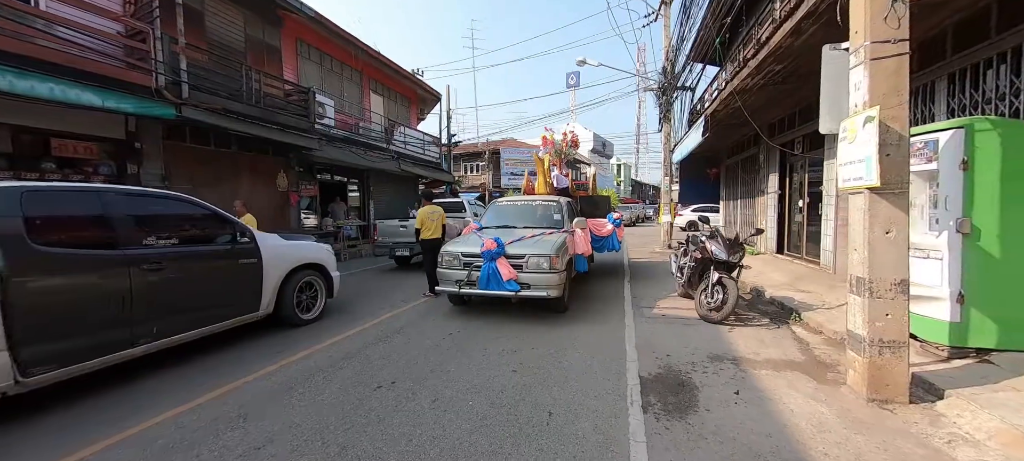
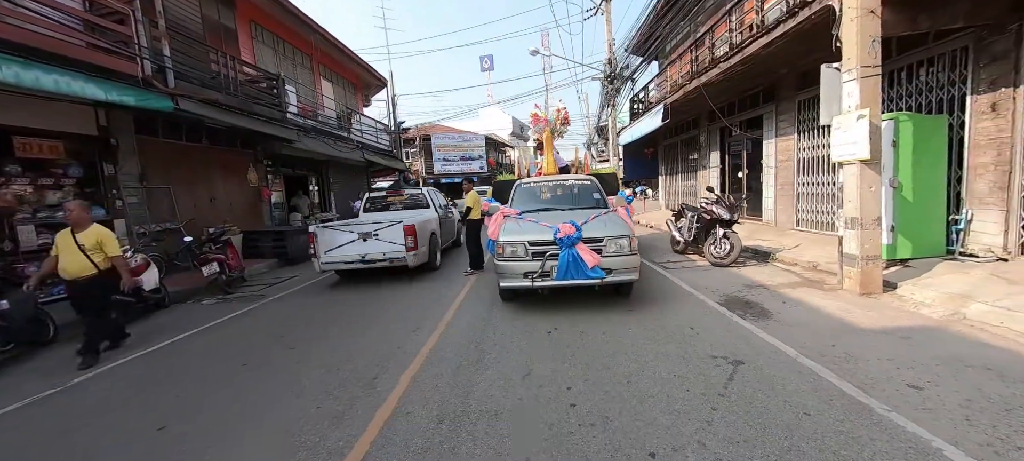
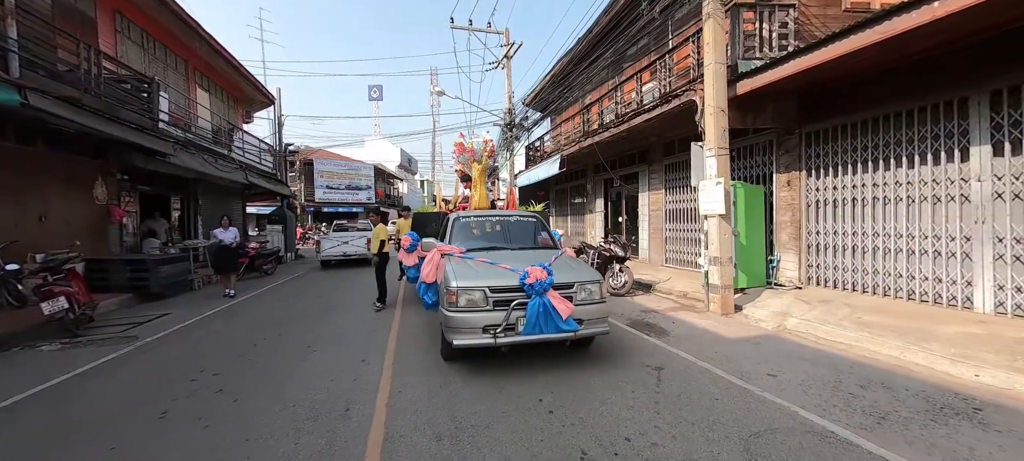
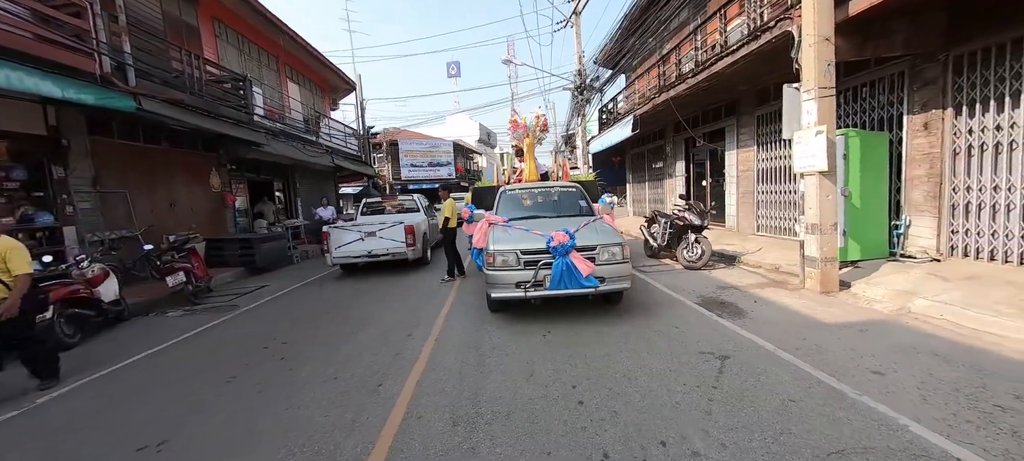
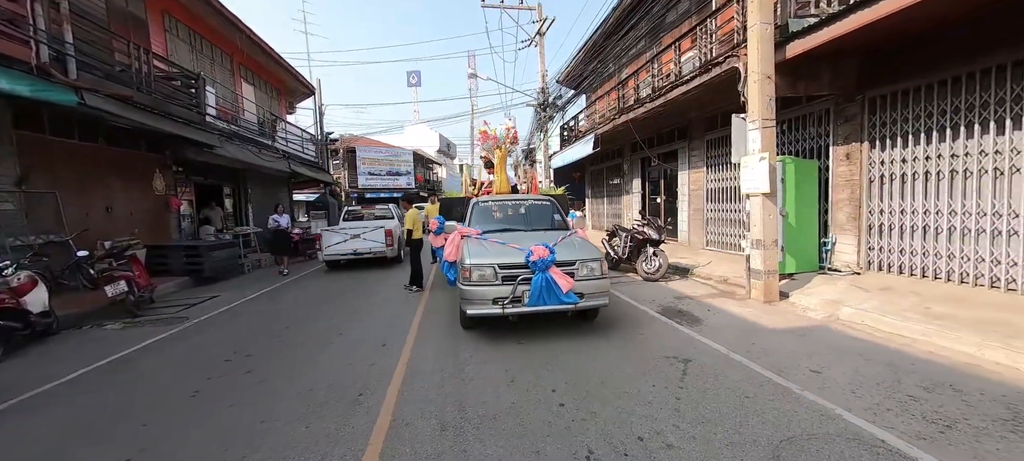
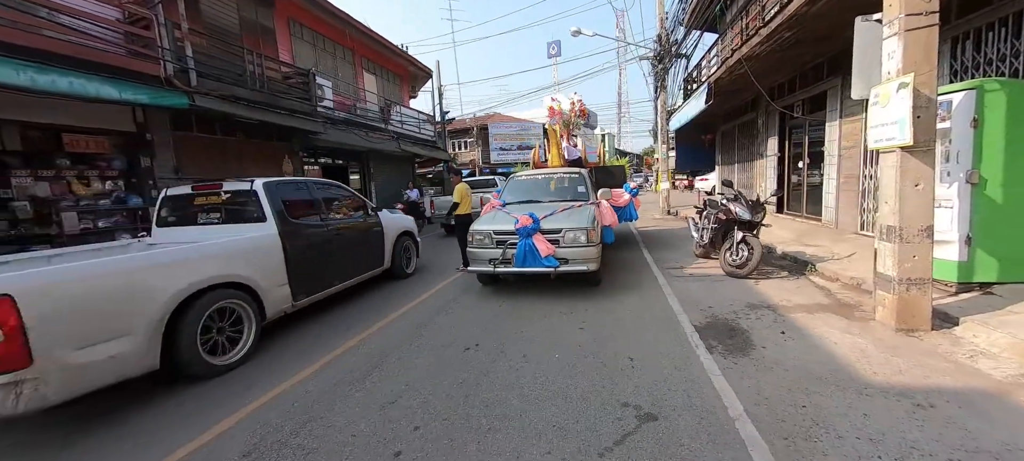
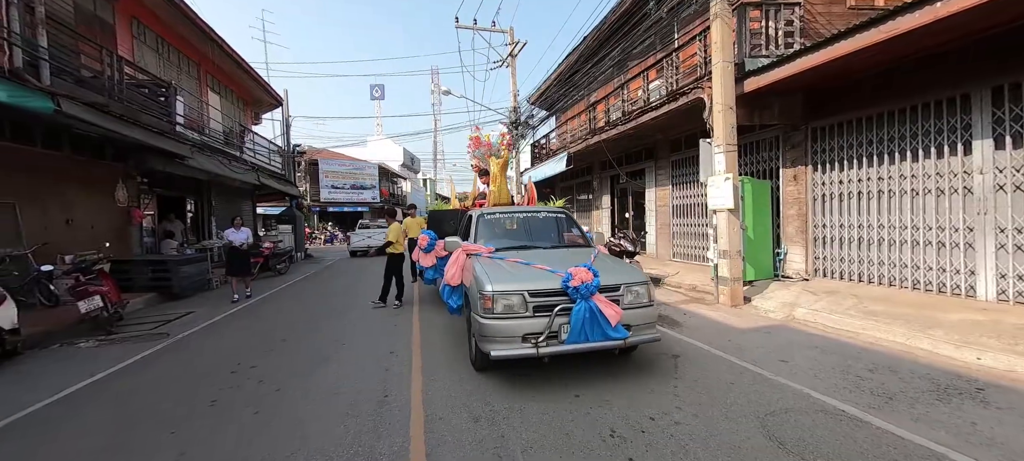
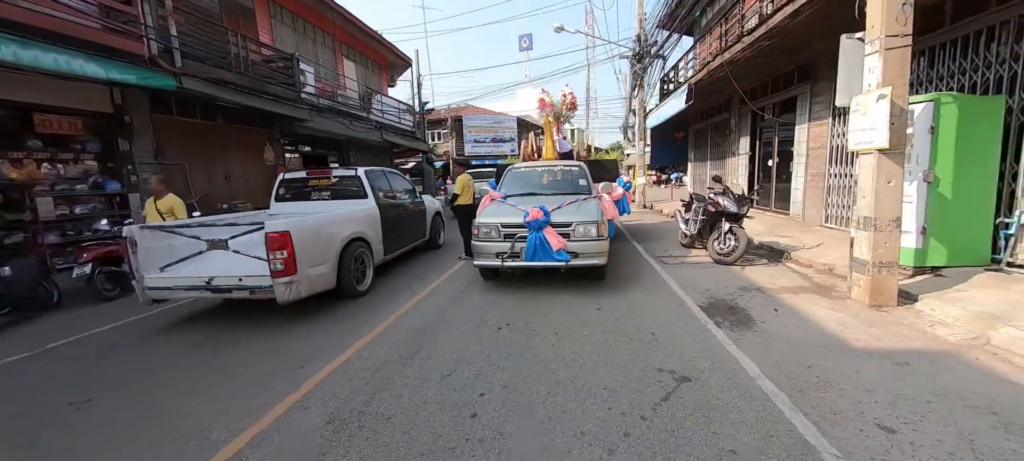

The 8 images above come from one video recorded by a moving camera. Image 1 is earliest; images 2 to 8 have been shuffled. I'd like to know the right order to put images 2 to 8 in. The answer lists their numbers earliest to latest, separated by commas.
6, 8, 2, 4, 5, 3, 7
